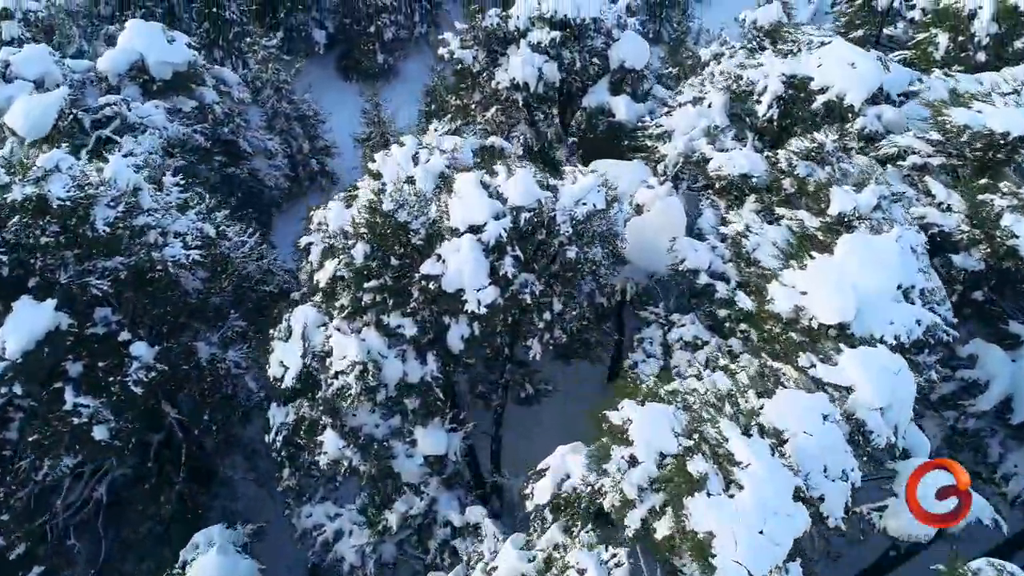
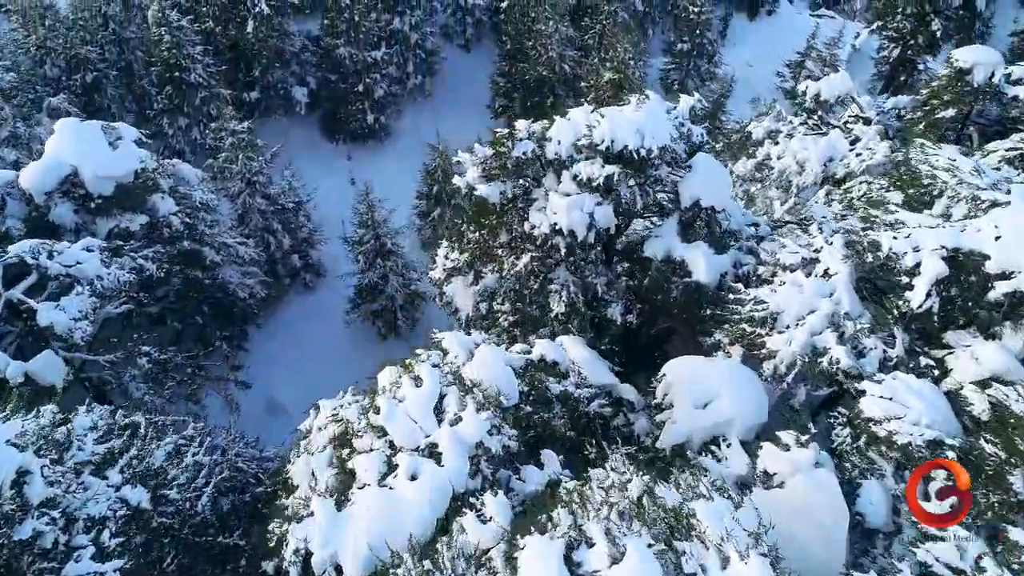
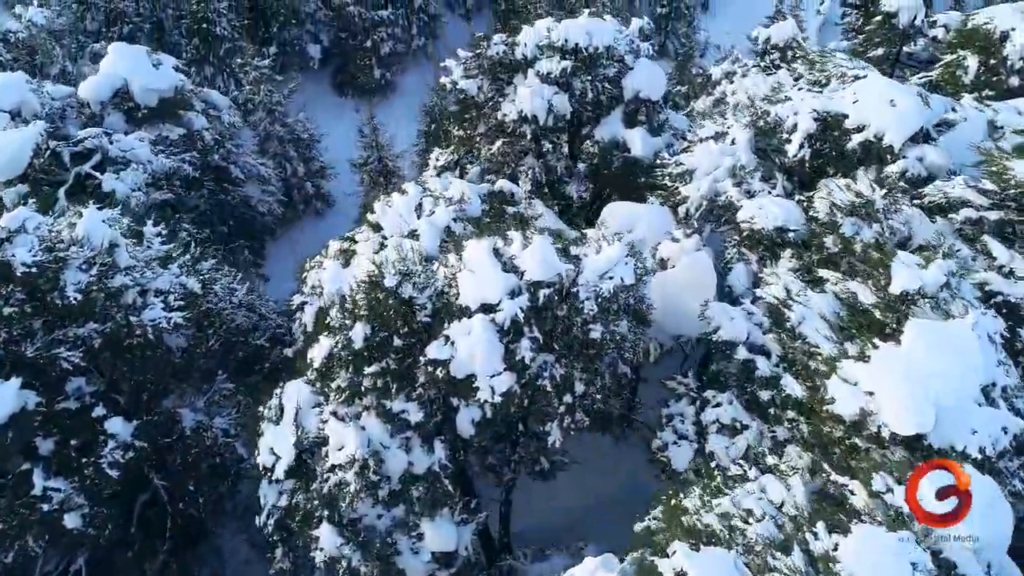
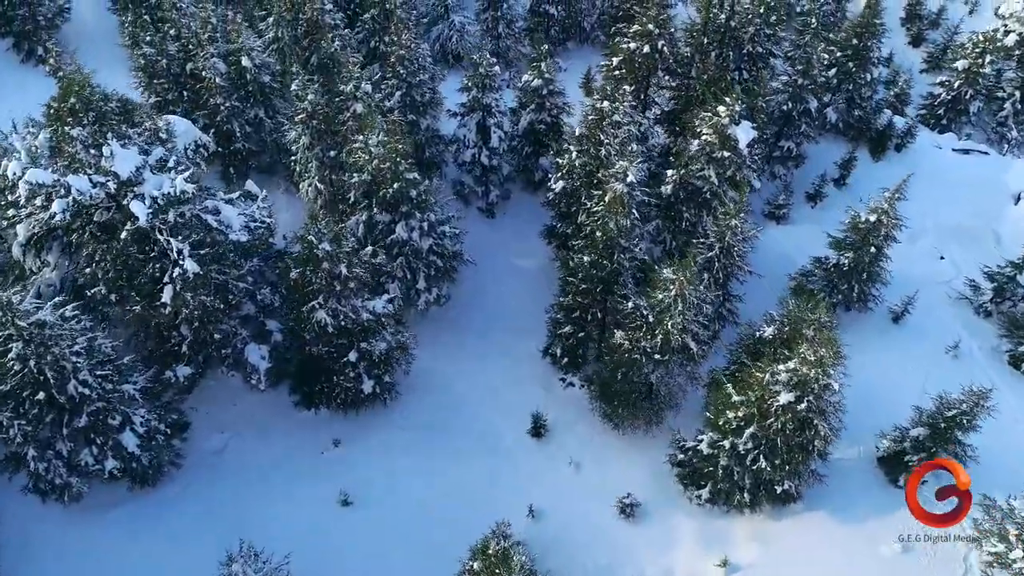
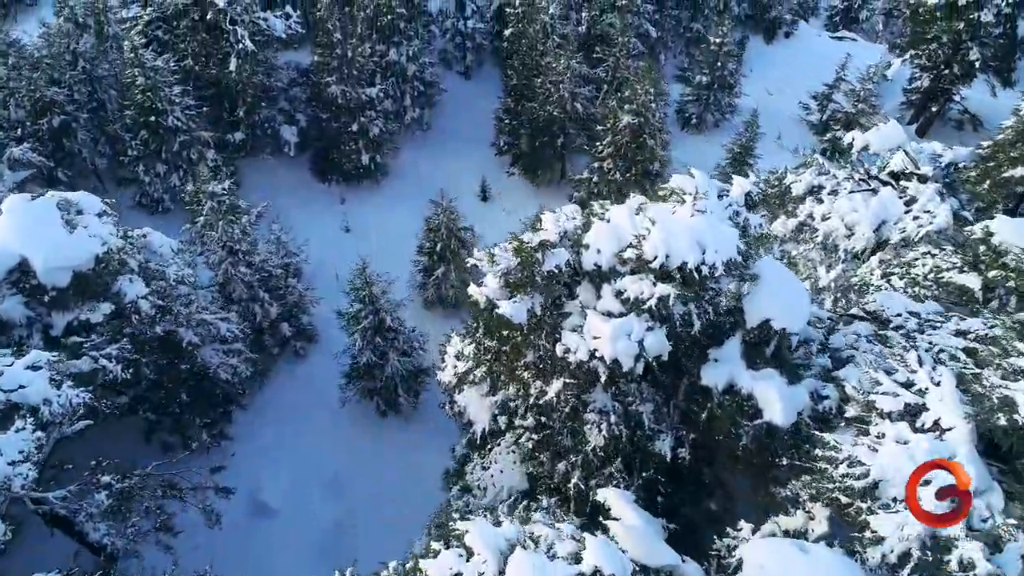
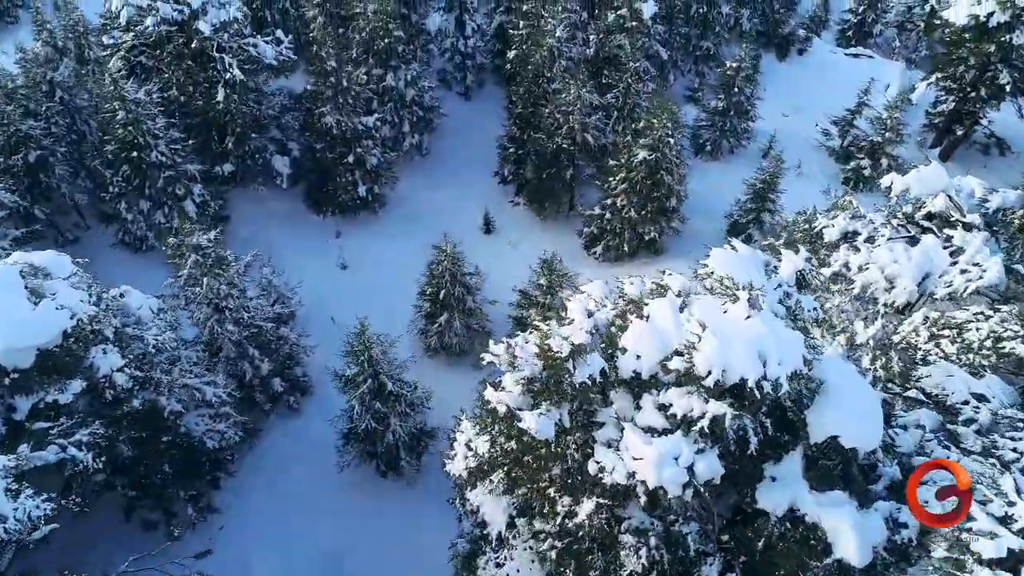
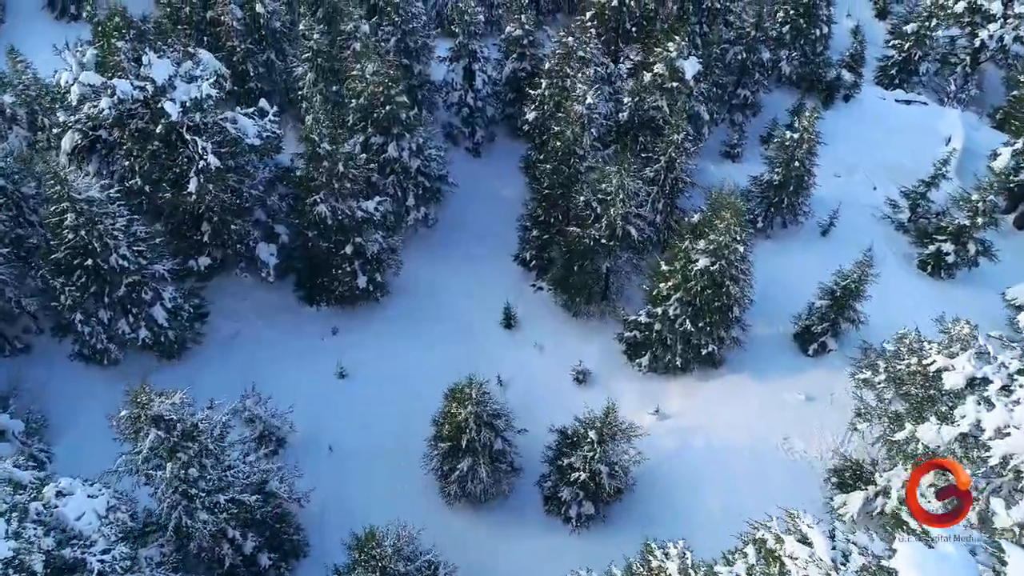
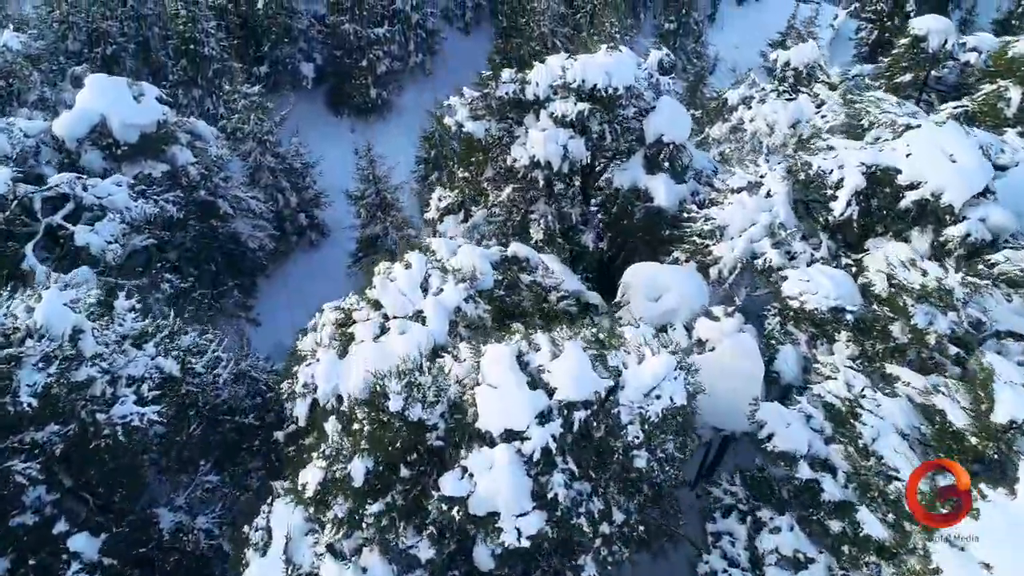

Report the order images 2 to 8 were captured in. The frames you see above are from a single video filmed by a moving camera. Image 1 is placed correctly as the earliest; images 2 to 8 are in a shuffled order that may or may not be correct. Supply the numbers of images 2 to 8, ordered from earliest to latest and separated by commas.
3, 8, 2, 5, 6, 7, 4
